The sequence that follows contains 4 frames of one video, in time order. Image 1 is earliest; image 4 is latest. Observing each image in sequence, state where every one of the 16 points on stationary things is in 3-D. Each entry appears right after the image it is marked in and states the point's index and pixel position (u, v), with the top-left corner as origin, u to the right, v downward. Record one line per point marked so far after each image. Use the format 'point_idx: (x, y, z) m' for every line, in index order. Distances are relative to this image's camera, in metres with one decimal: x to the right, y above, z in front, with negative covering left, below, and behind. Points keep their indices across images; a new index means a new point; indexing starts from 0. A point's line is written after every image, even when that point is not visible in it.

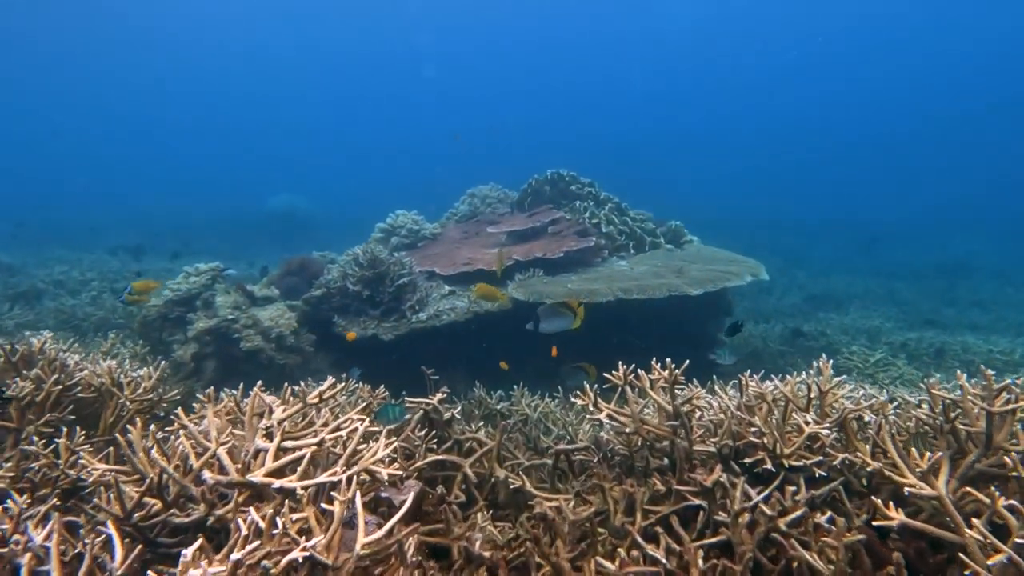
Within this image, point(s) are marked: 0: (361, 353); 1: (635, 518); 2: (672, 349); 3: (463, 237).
0: (-1.6, -0.7, +8.2) m
1: (+0.5, -1.0, +3.3) m
2: (+1.8, -0.7, +8.9) m
3: (-0.7, +0.7, +10.8) m
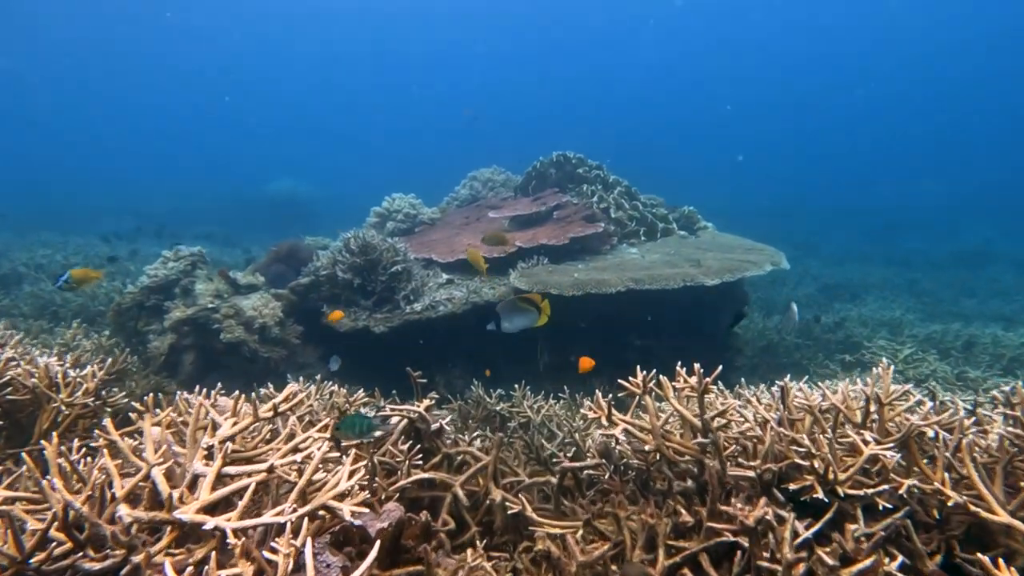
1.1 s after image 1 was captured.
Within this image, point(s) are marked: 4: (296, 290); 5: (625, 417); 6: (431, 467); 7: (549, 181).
0: (-1.6, -0.6, +7.6) m
1: (+0.5, -1.0, +2.8) m
2: (+1.8, -0.6, +8.3) m
3: (-0.7, +0.9, +10.2) m
4: (-2.2, 0.0, +7.7) m
5: (+0.5, -0.5, +3.2) m
6: (-0.4, -0.8, +3.5) m
7: (+0.5, +1.5, +10.8) m
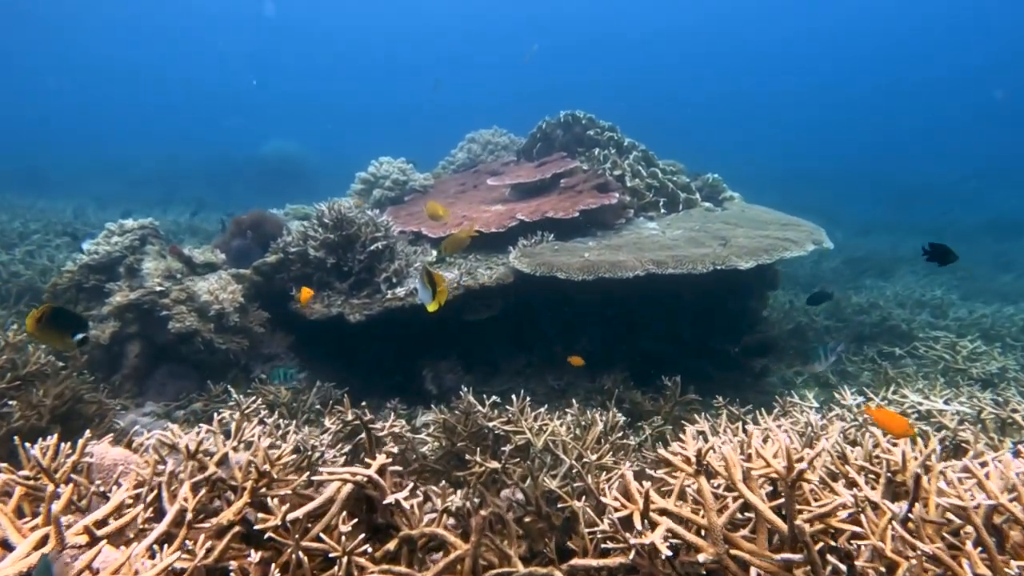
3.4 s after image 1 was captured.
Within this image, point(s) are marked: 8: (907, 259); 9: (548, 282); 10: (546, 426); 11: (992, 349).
0: (-1.6, -0.4, +6.6) m
1: (+0.5, -1.0, +1.7) m
2: (+1.8, -0.4, +7.3) m
3: (-0.6, +1.2, +9.1) m
4: (-2.2, +0.2, +6.6) m
5: (+0.4, -0.6, +2.2) m
6: (-0.4, -0.8, +2.4) m
7: (+0.5, +1.8, +9.6) m
8: (+7.9, +0.6, +15.3) m
9: (+0.3, +0.1, +6.5) m
10: (+0.2, -0.8, +4.5) m
11: (+4.5, -0.6, +7.1) m
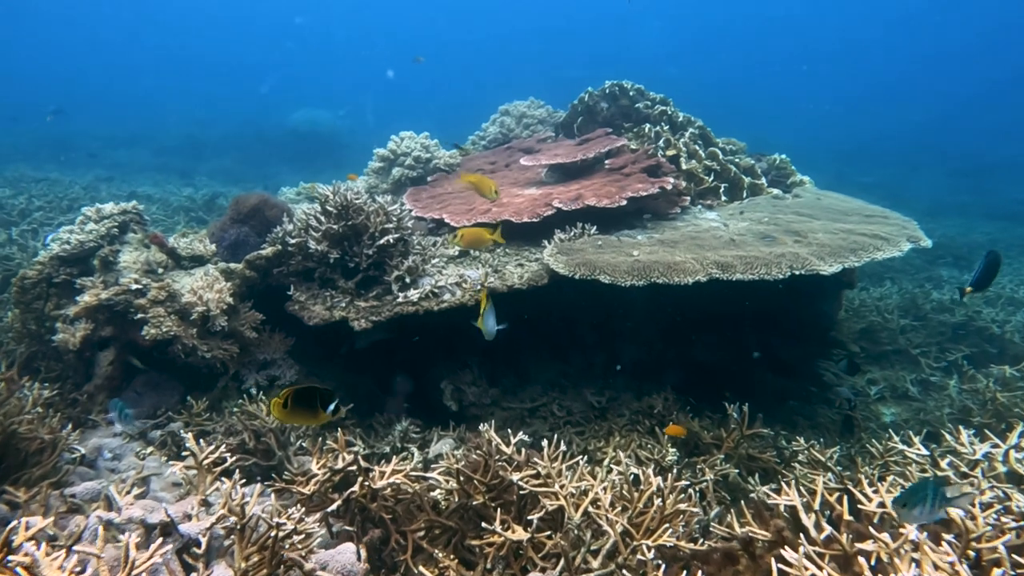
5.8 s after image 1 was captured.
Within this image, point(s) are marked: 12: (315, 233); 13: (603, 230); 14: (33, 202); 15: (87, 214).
0: (-1.4, -0.4, +5.7) m
1: (+0.5, -1.2, +0.8) m
2: (+2.1, -0.4, +6.2) m
3: (-0.3, +1.3, +8.1) m
4: (-1.9, +0.2, +5.7) m
5: (+0.5, -0.8, +1.2) m
6: (-0.4, -1.0, +1.5) m
7: (+1.0, +1.9, +8.5) m
8: (+8.6, +0.7, +13.9) m
9: (+0.6, 0.0, +5.5) m
10: (+0.3, -0.9, +3.5) m
11: (+4.7, -0.7, +6.0) m
12: (-1.5, +0.4, +5.7) m
13: (+0.7, +0.5, +6.2) m
14: (-6.9, +1.3, +11.1) m
15: (-3.3, +0.6, +6.1) m
